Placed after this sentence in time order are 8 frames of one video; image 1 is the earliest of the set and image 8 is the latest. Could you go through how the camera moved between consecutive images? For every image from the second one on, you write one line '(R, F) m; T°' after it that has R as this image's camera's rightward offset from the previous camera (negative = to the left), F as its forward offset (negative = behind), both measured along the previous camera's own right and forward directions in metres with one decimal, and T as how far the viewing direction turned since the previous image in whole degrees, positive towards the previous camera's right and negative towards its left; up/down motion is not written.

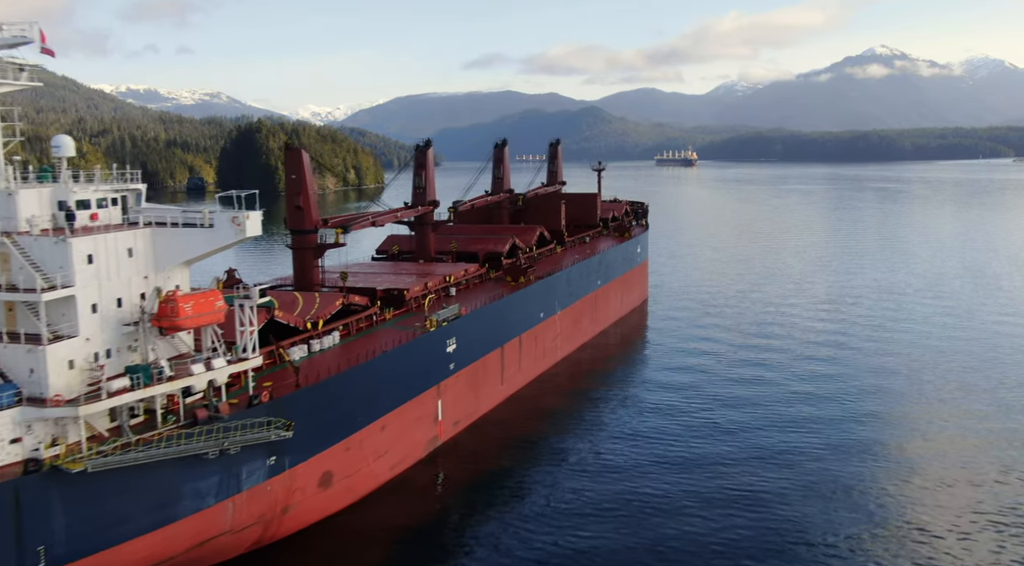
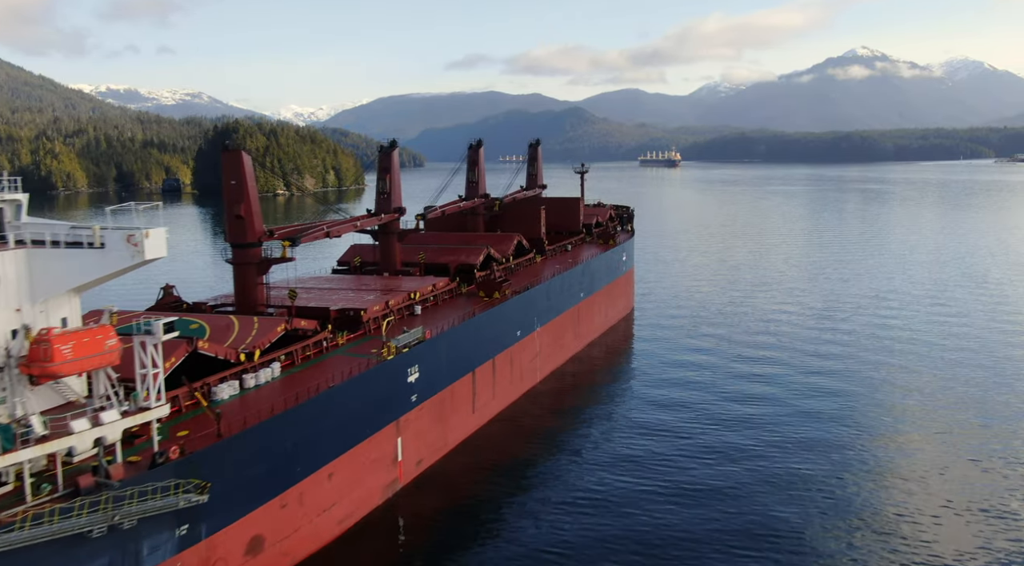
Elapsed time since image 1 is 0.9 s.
(+0.2, +1.7) m; +1°
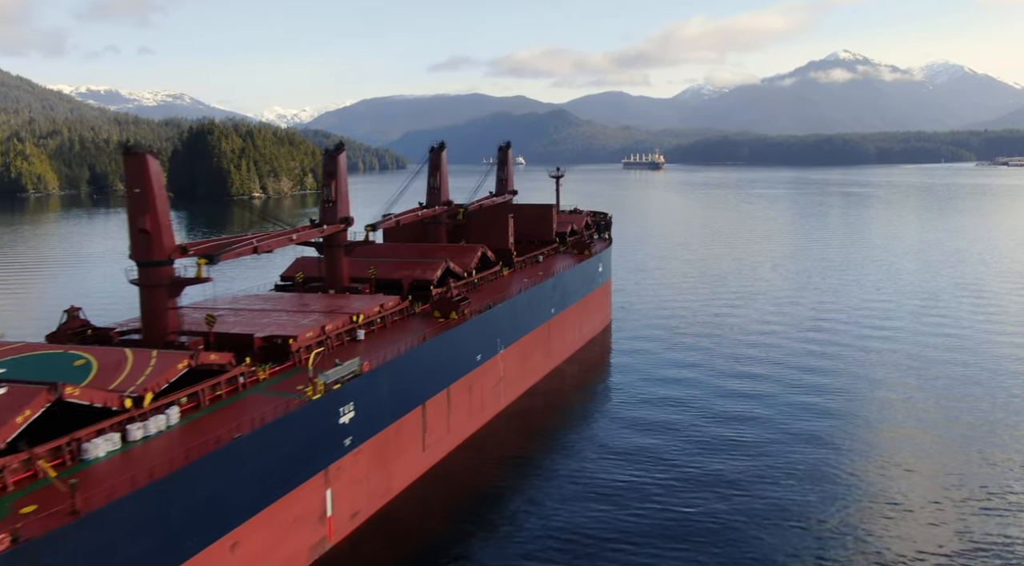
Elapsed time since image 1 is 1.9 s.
(+0.5, +1.7) m; +1°
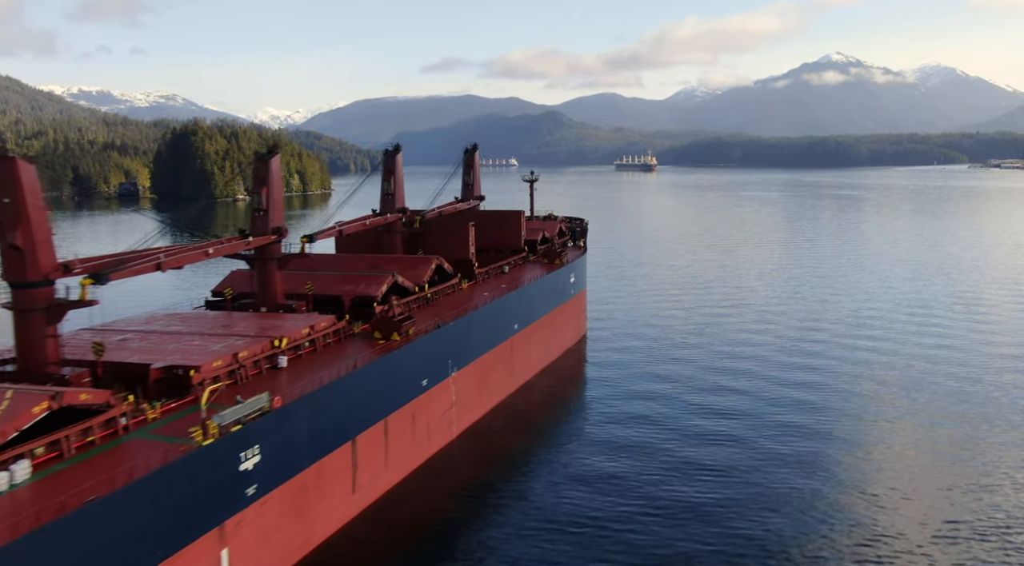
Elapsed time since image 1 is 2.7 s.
(+0.7, +1.5) m; 0°
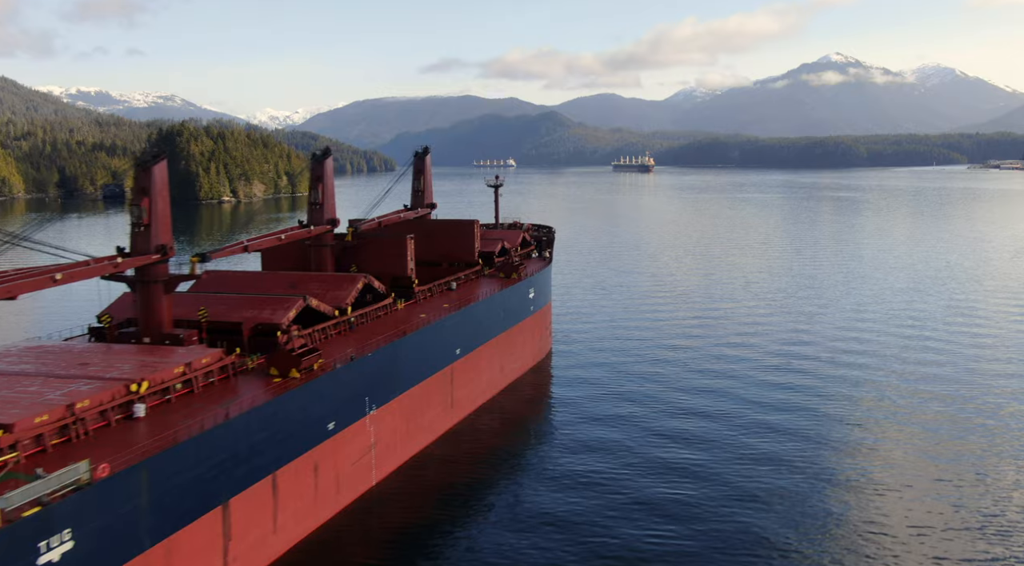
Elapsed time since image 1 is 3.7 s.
(+1.1, +2.0) m; 0°
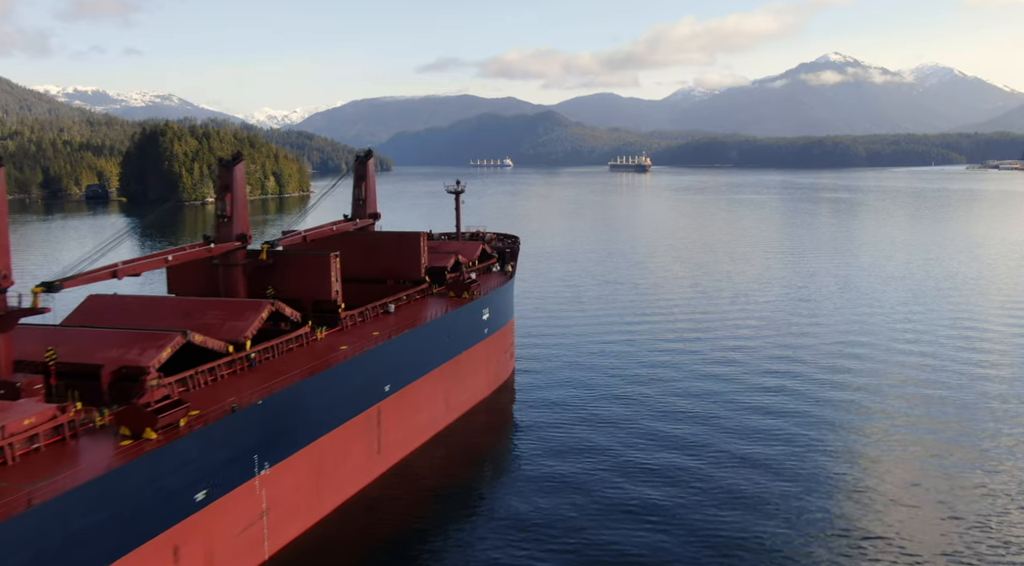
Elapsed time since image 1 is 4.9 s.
(+1.0, +2.3) m; 0°
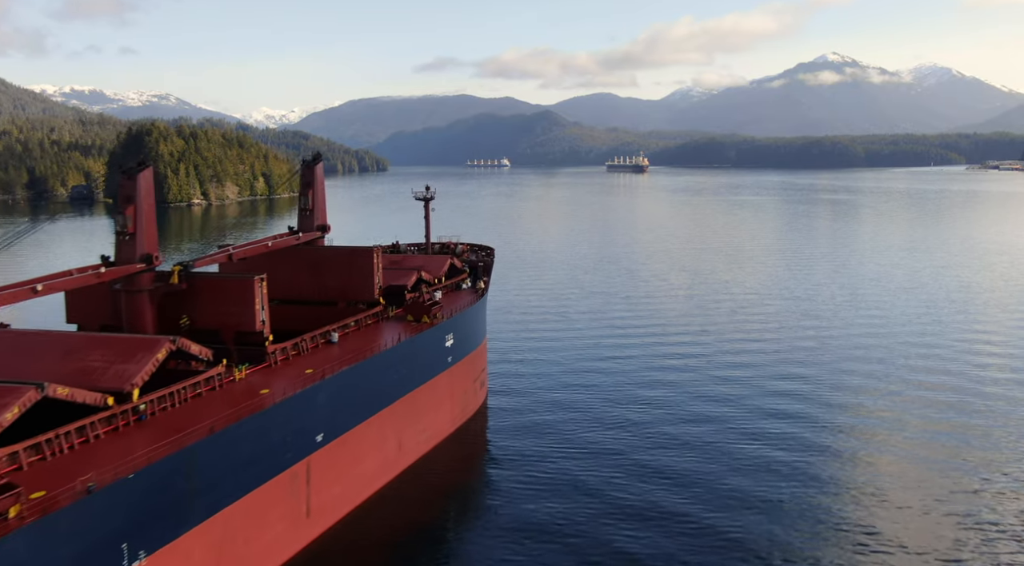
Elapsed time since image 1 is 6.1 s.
(+0.6, +2.3) m; 0°
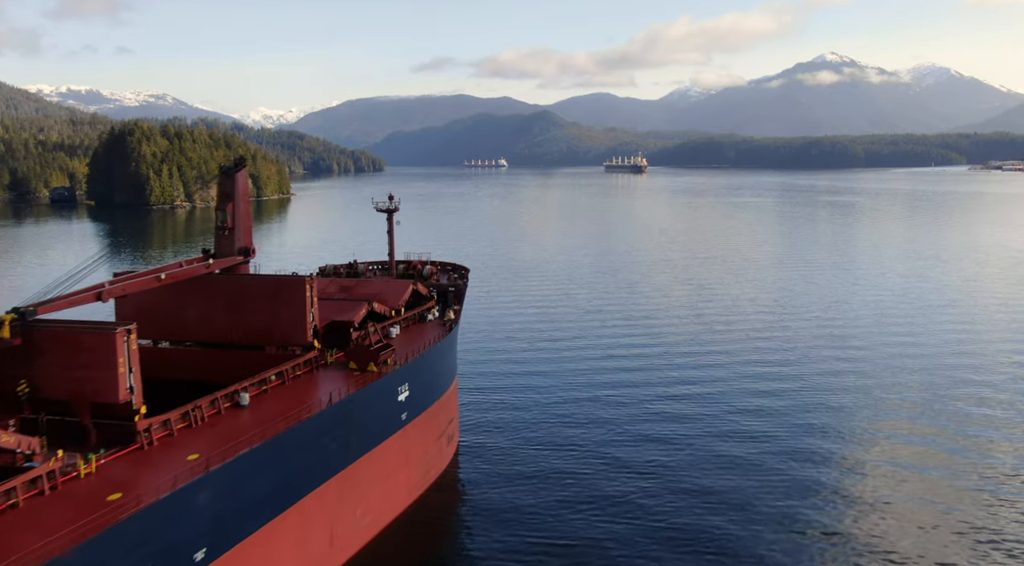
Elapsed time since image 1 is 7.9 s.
(+0.4, +3.3) m; 0°
